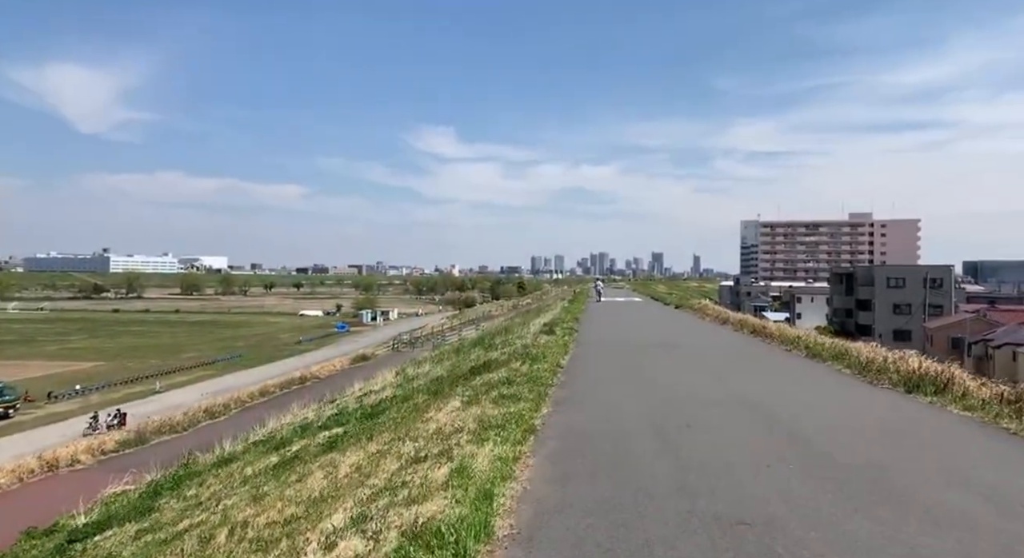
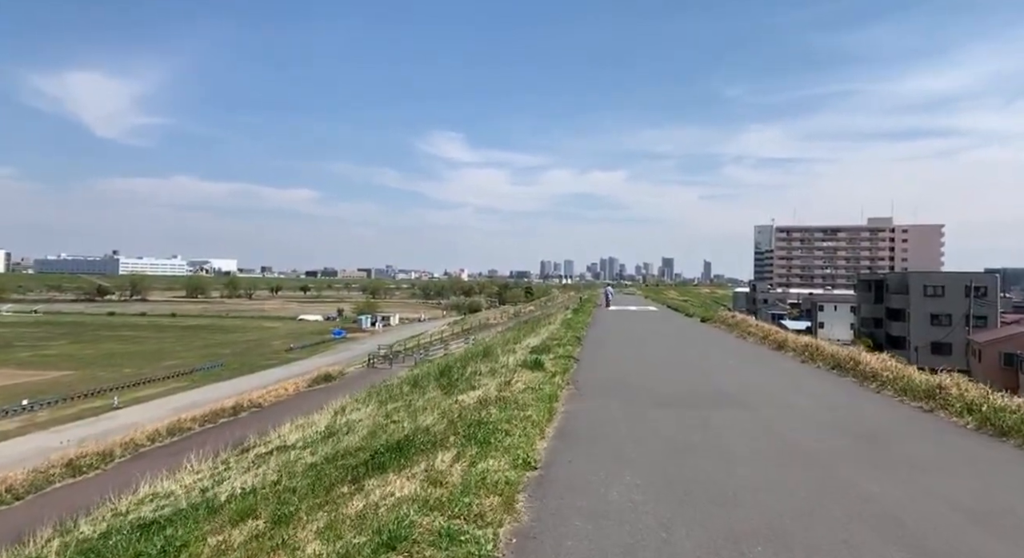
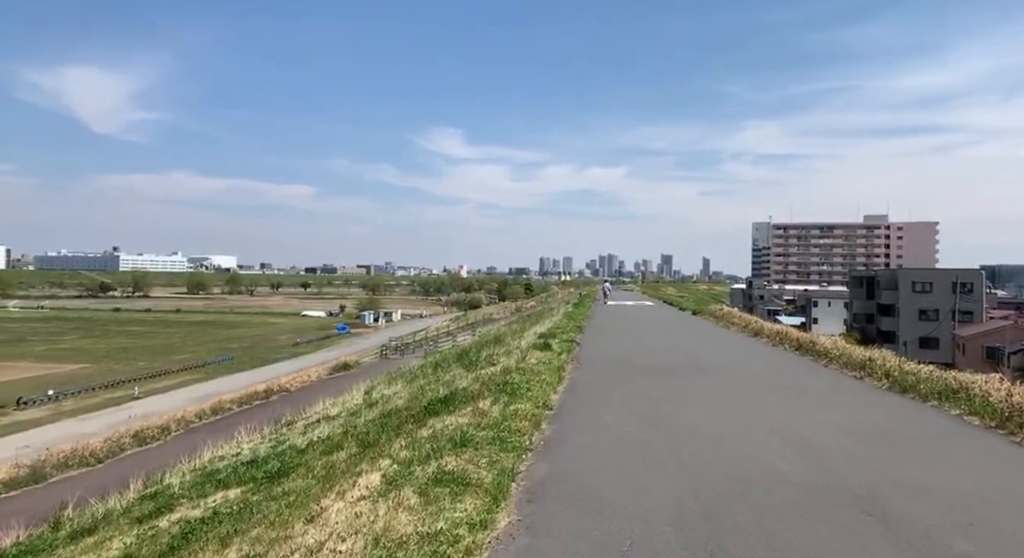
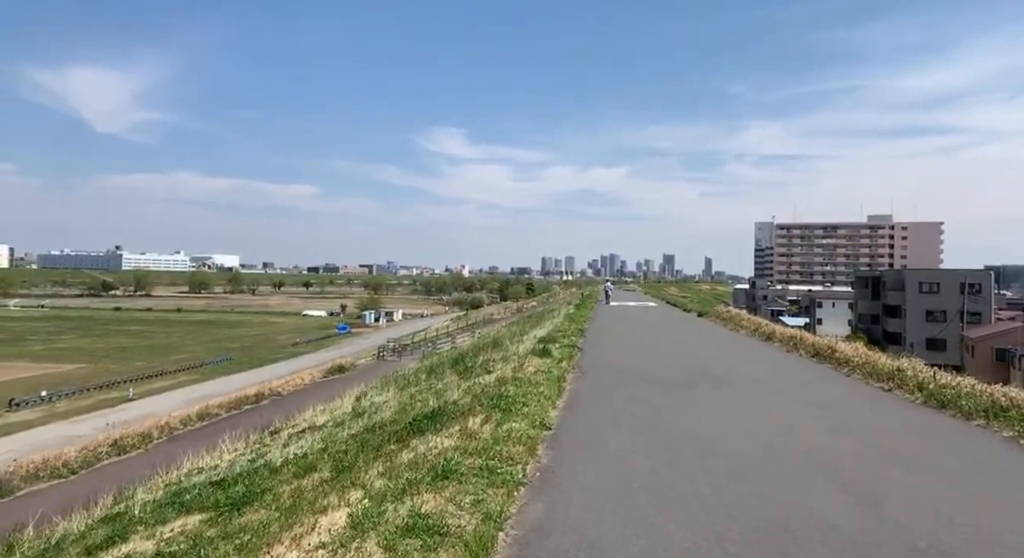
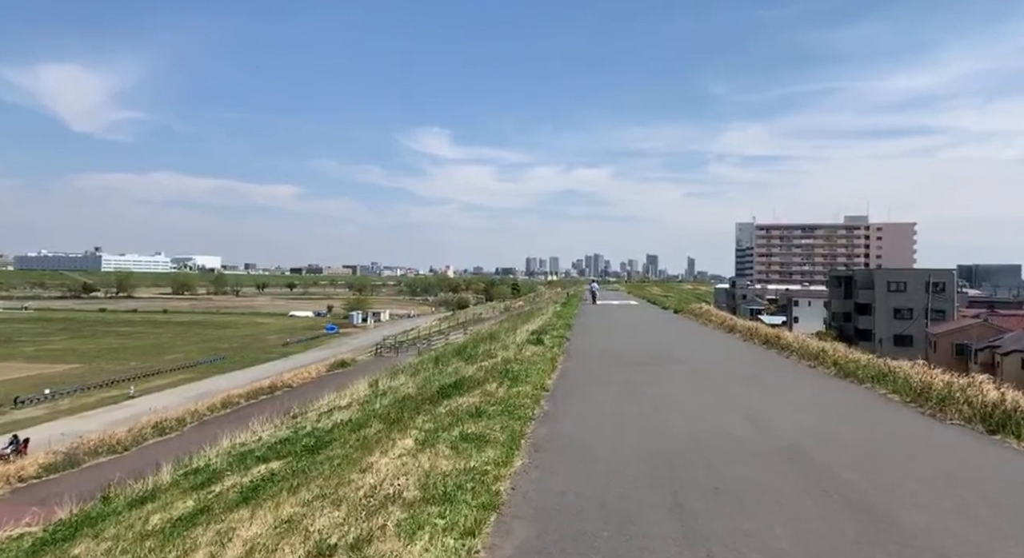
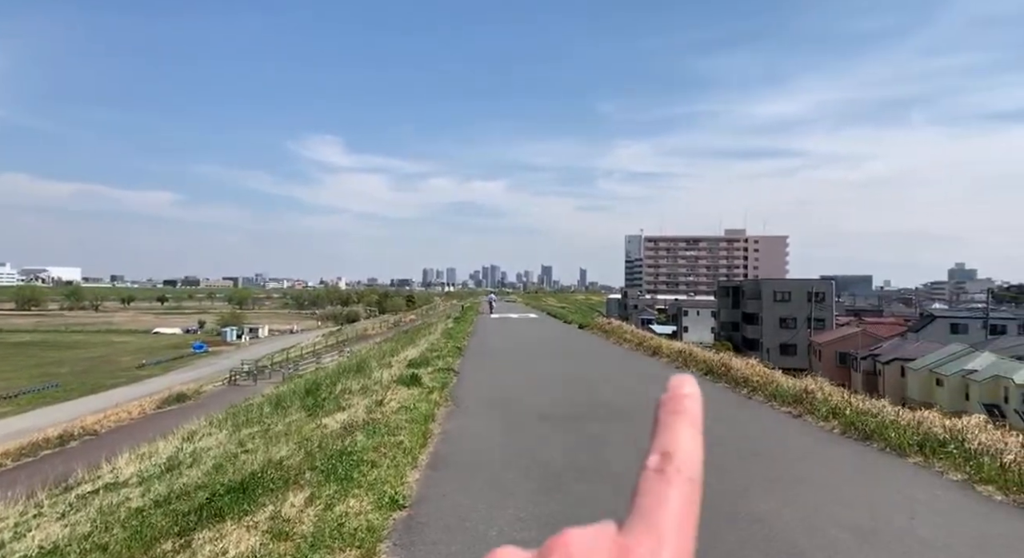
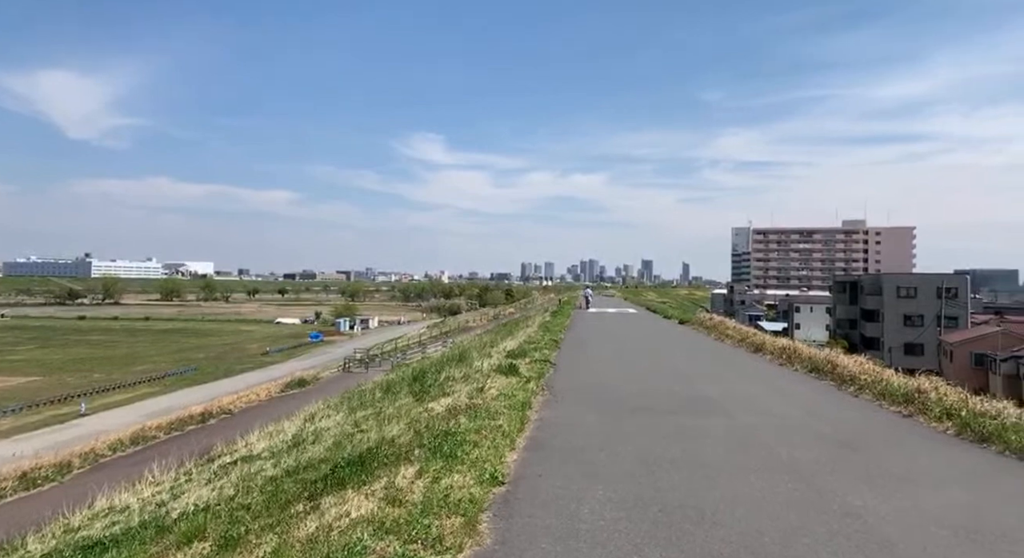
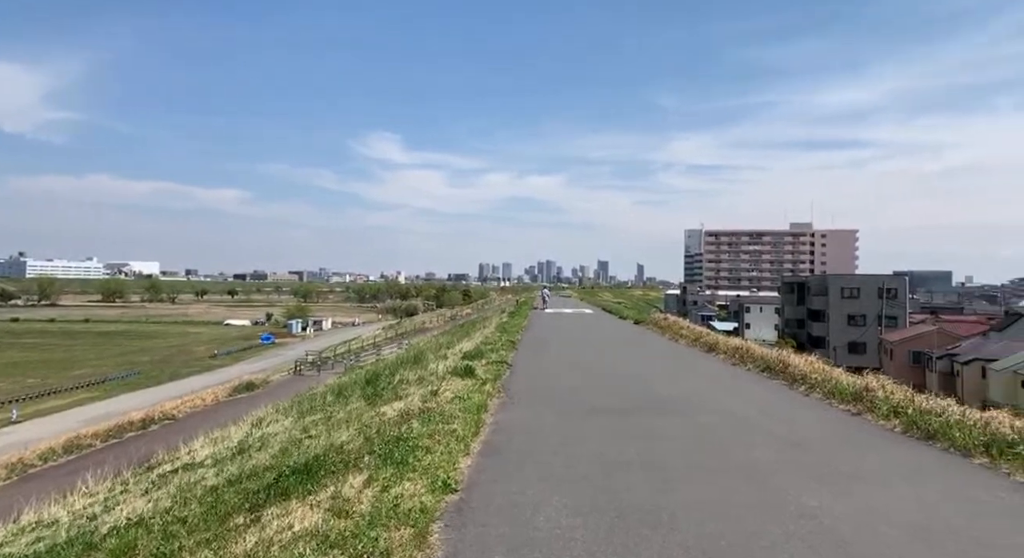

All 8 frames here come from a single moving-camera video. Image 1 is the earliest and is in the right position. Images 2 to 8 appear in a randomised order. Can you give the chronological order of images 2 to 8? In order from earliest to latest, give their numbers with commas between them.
5, 3, 4, 2, 7, 8, 6
